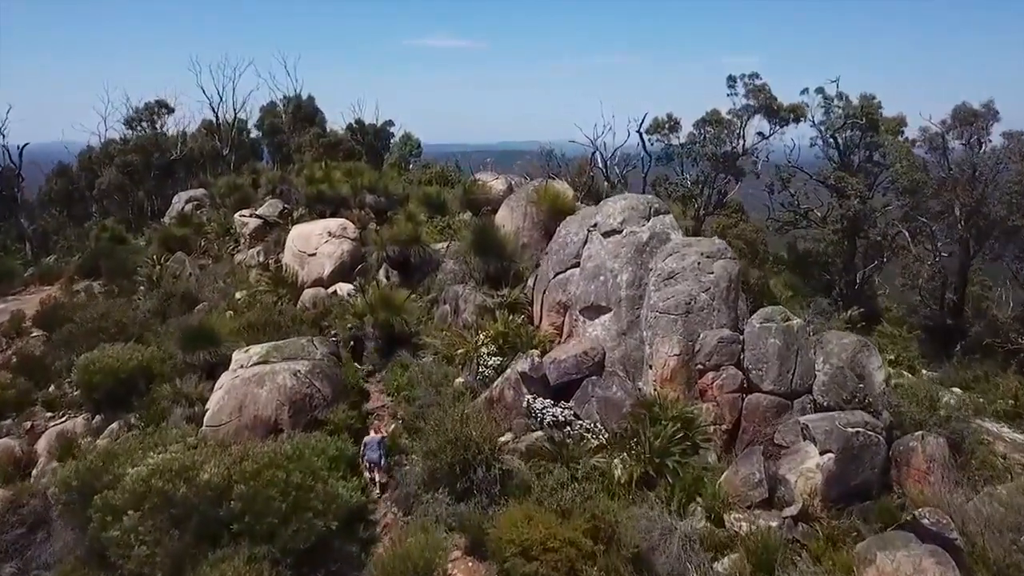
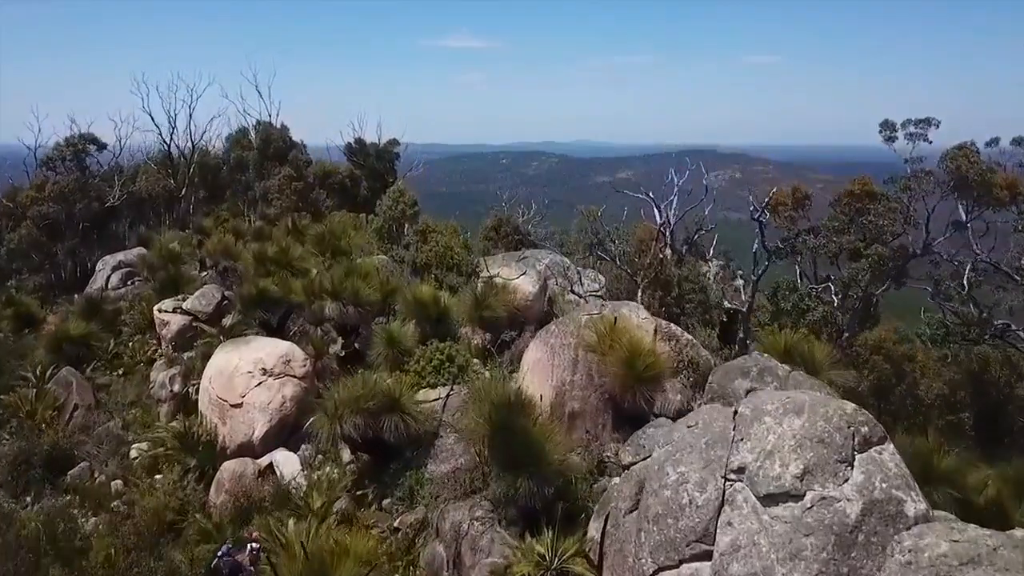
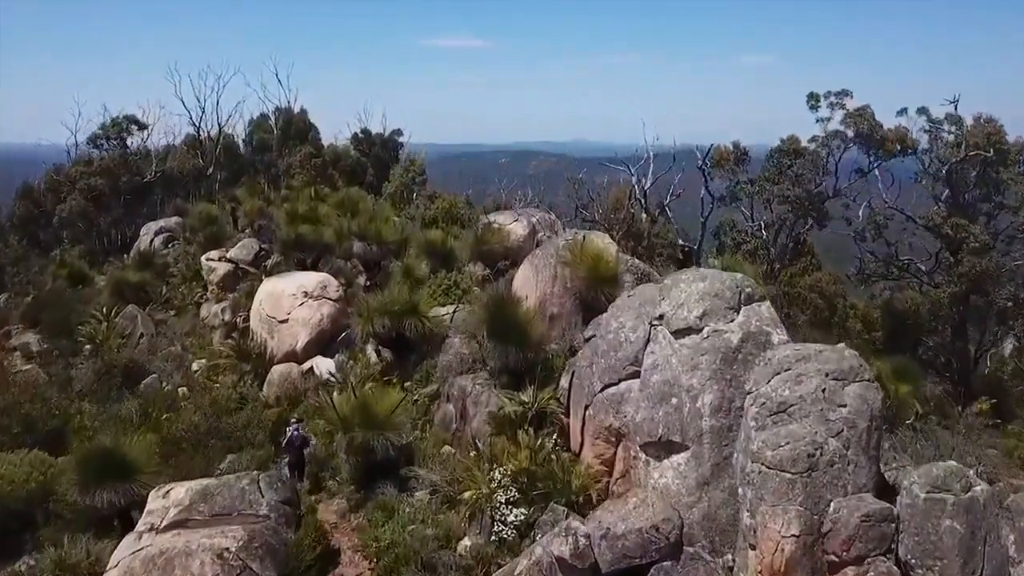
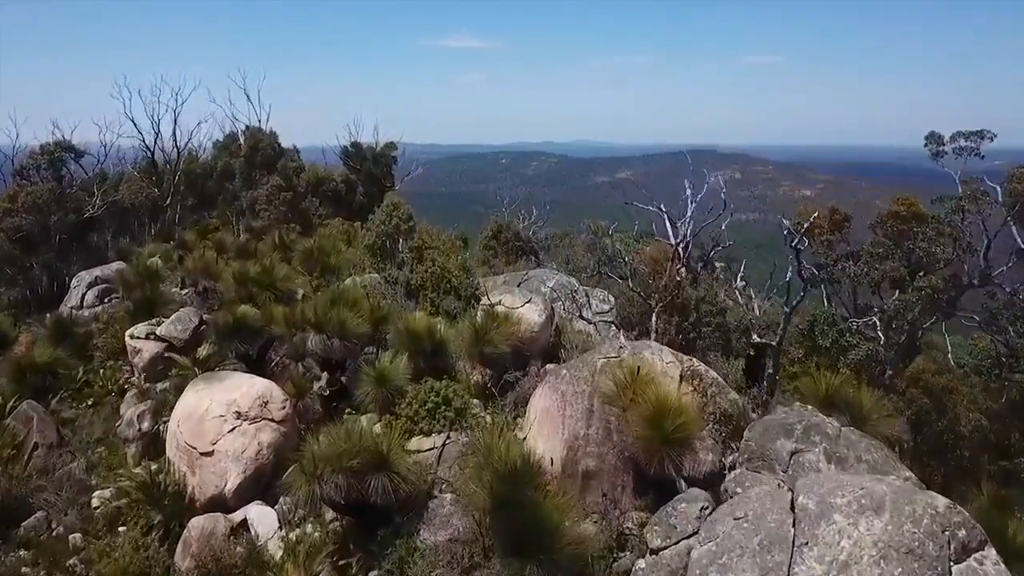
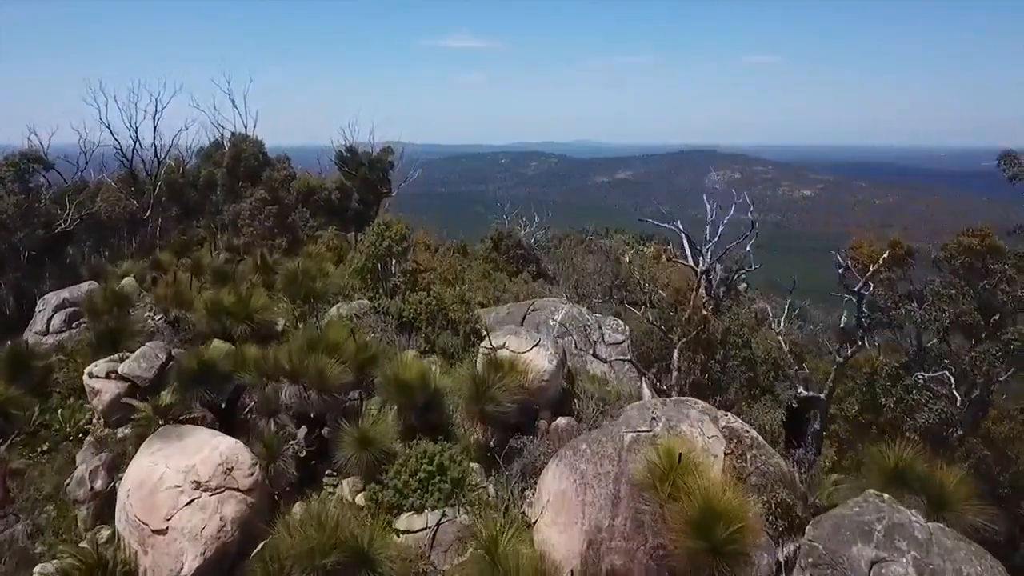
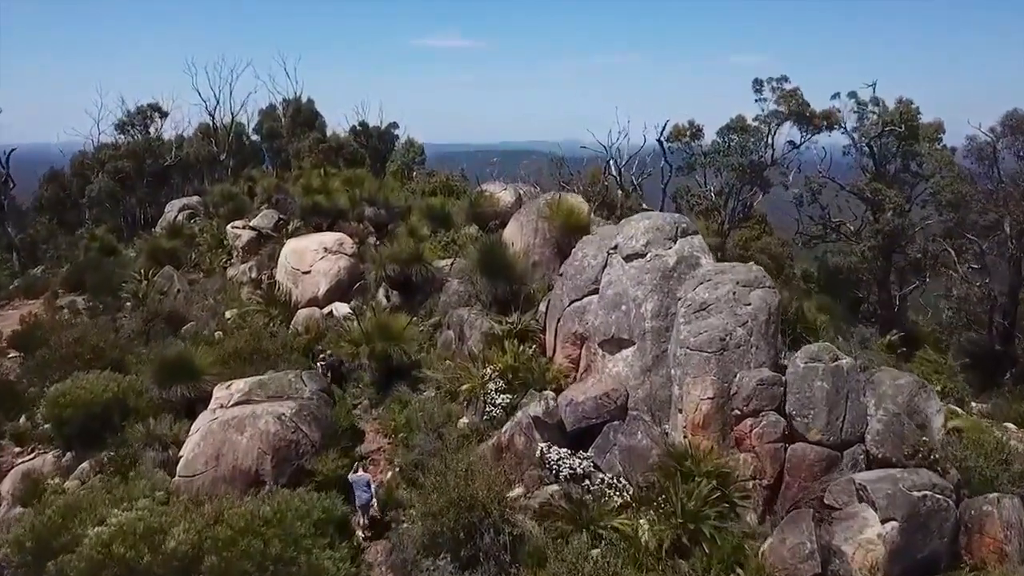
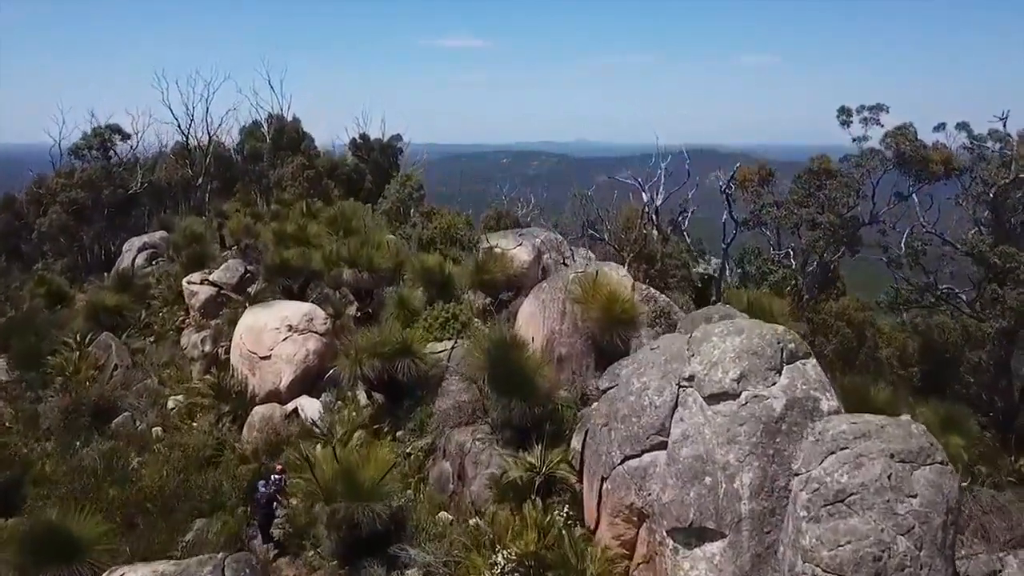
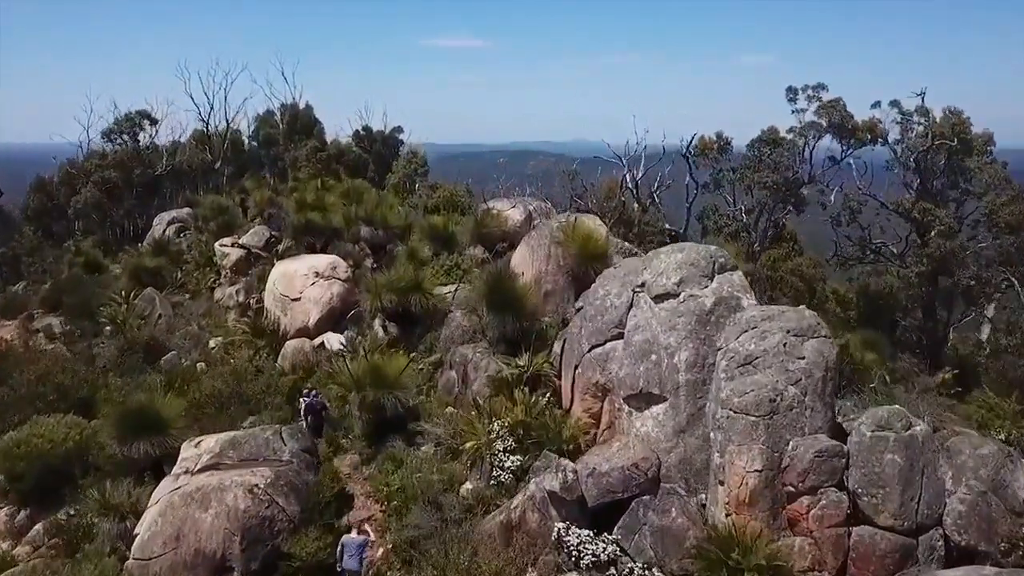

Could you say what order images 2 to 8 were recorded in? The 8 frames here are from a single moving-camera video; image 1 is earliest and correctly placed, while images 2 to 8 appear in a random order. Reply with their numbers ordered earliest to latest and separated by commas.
6, 8, 3, 7, 2, 4, 5
